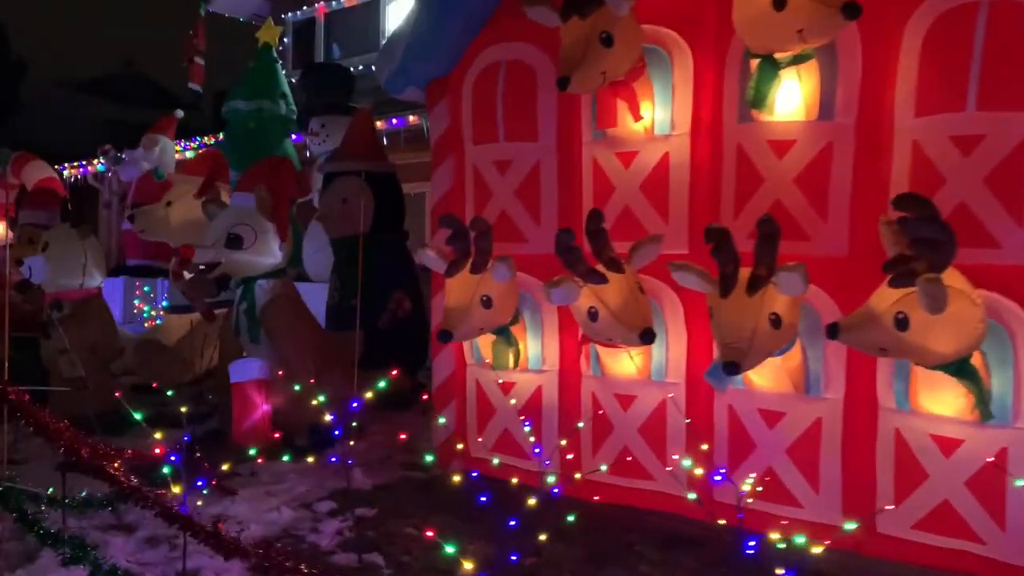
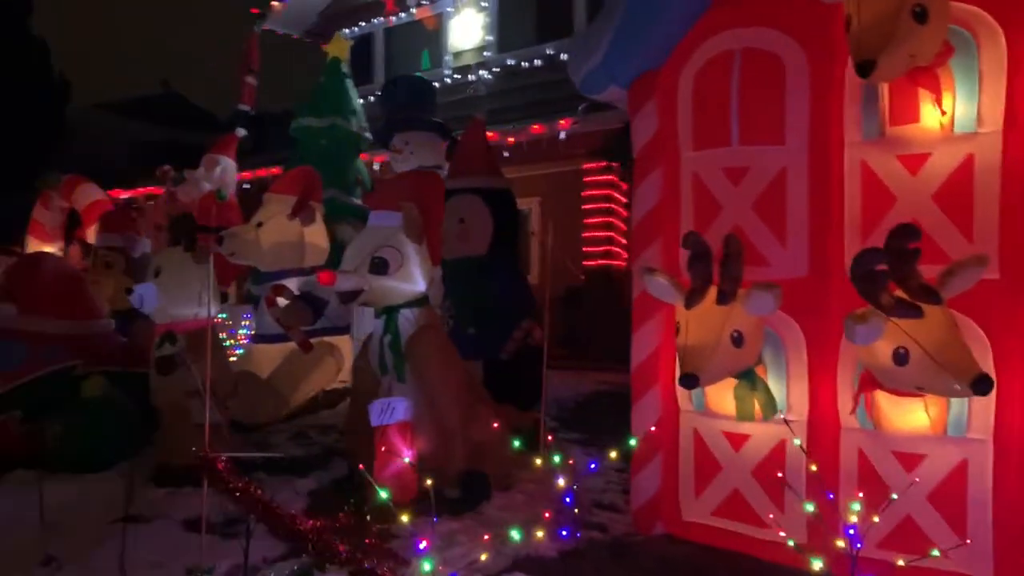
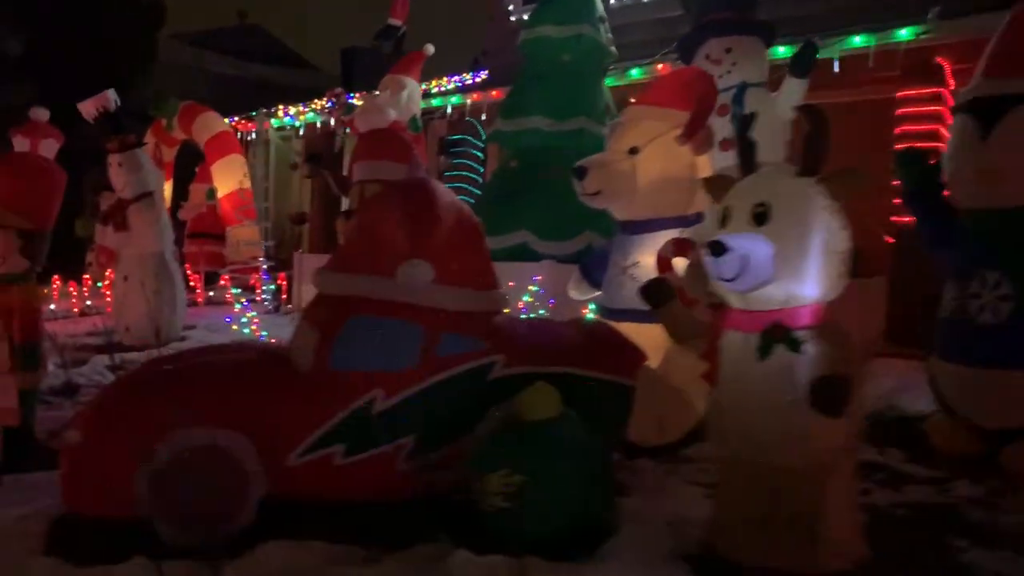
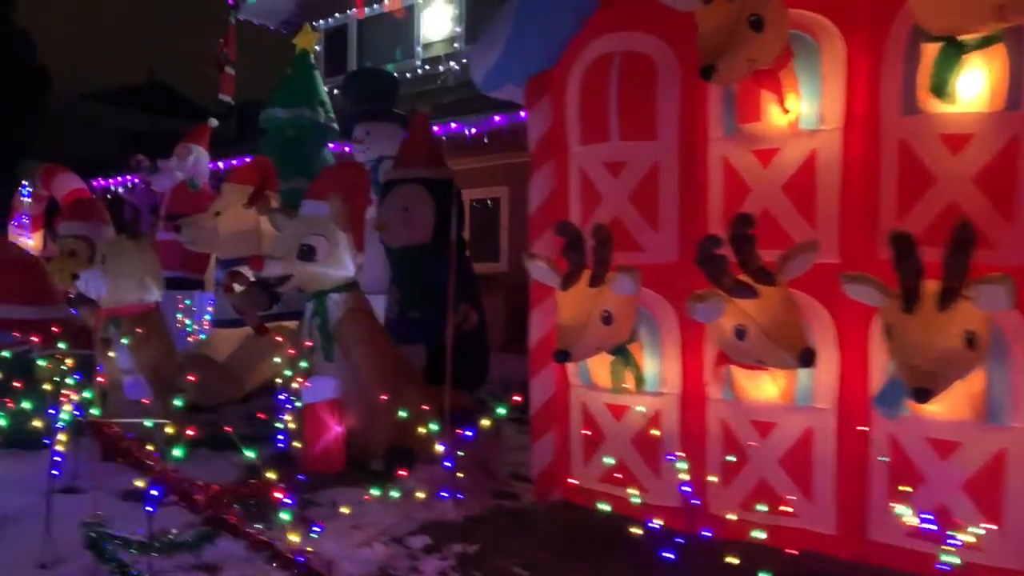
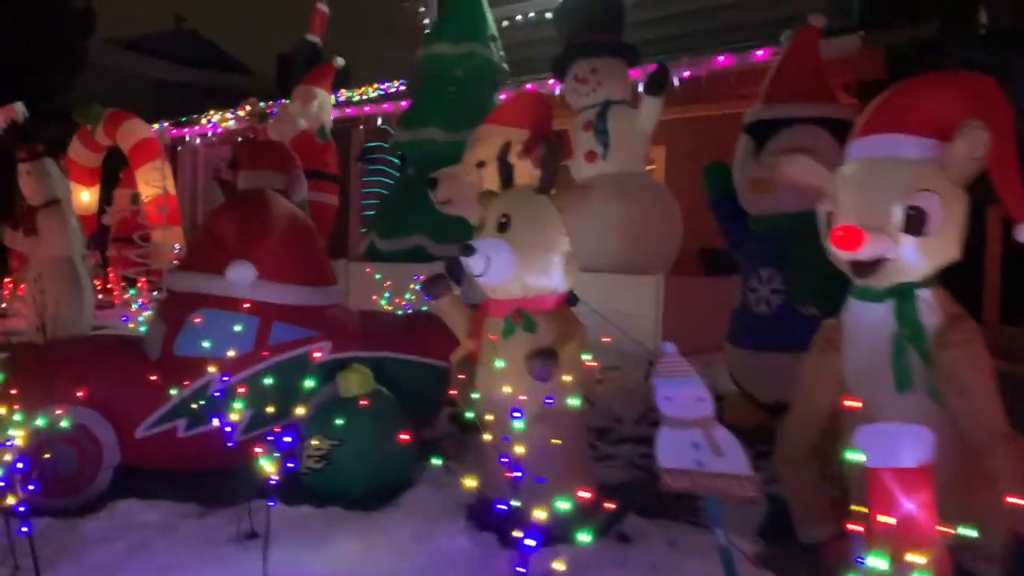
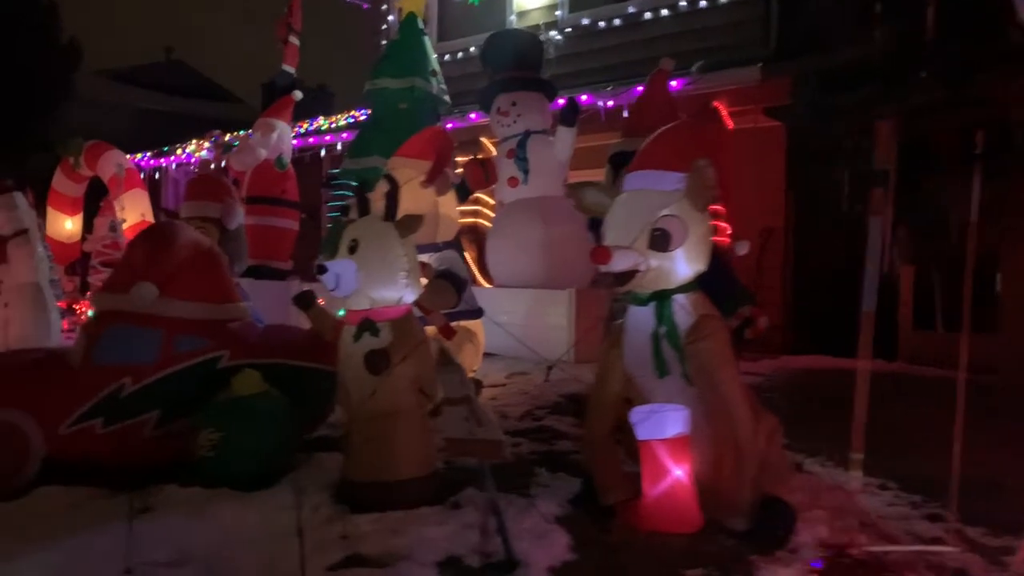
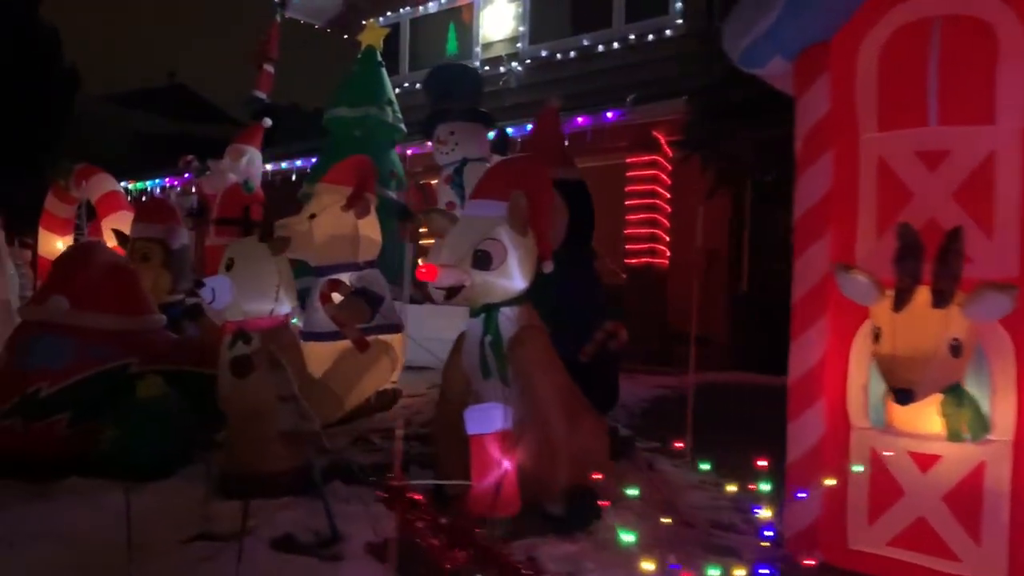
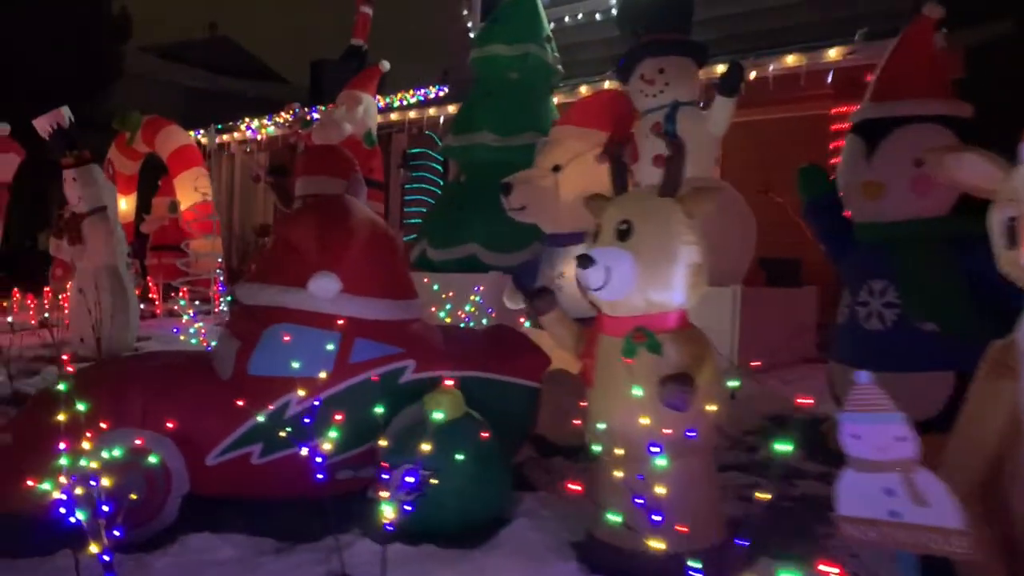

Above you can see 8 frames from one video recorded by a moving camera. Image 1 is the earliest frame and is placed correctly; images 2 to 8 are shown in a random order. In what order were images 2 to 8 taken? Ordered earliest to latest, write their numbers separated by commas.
4, 2, 7, 6, 5, 8, 3
